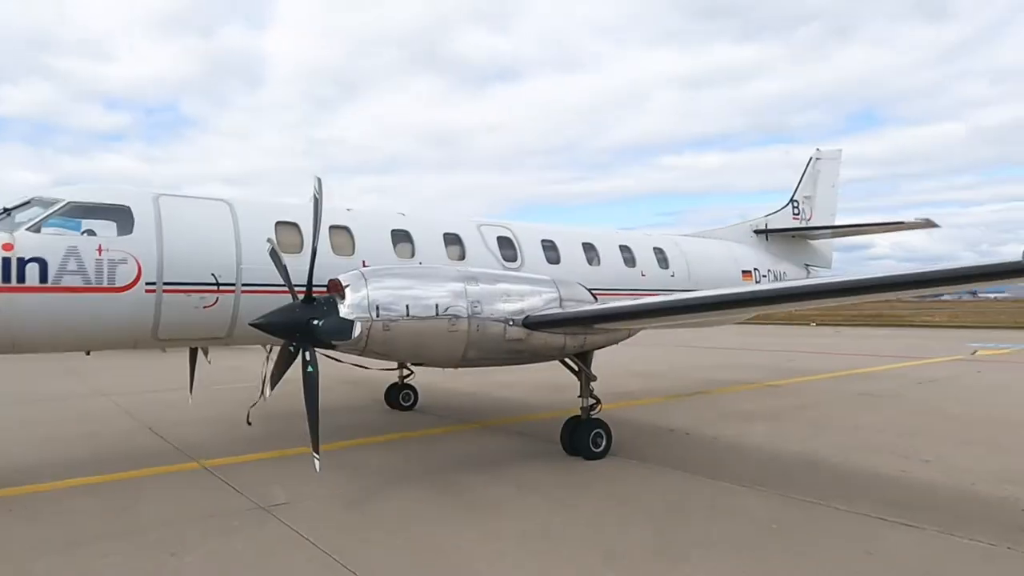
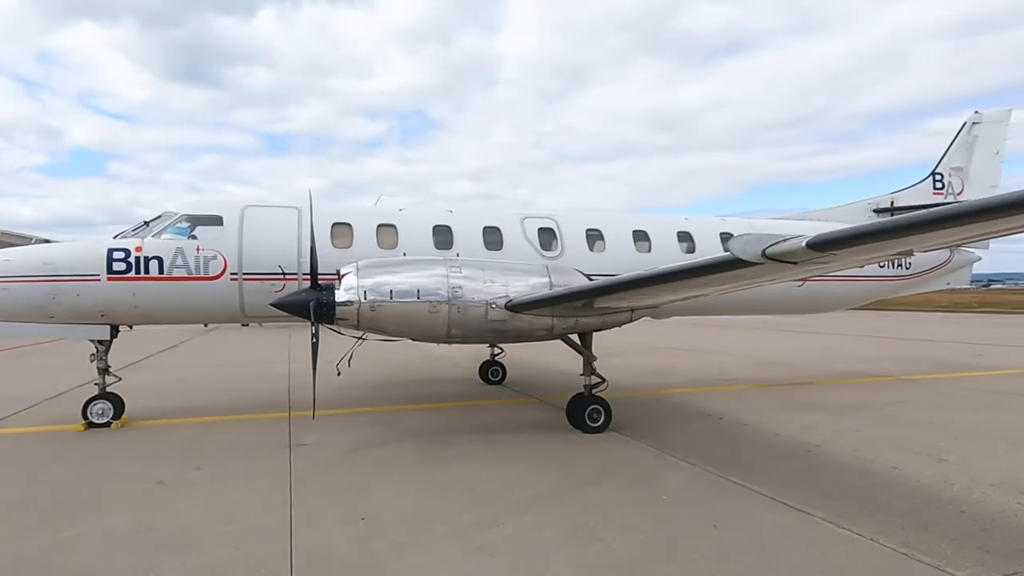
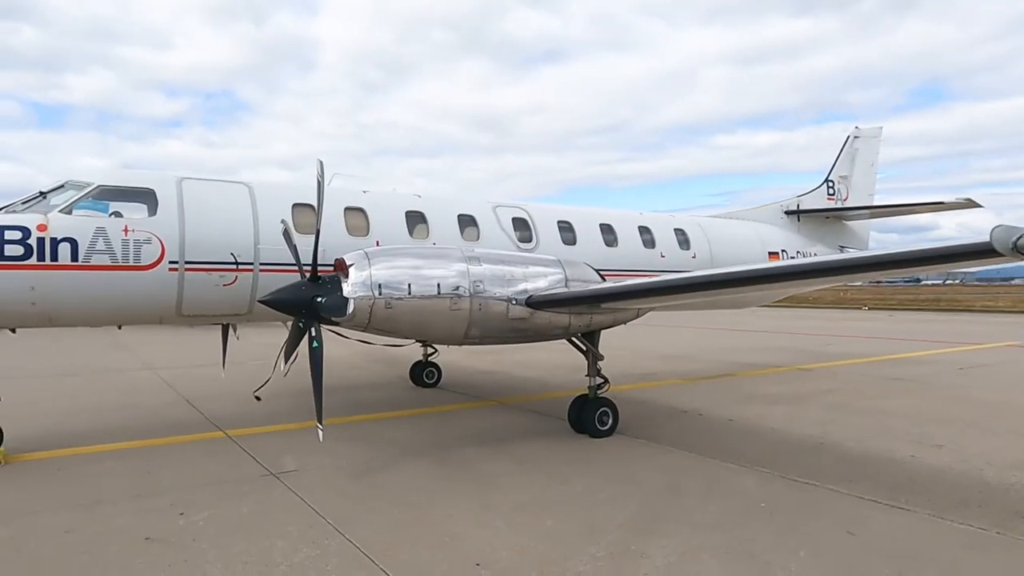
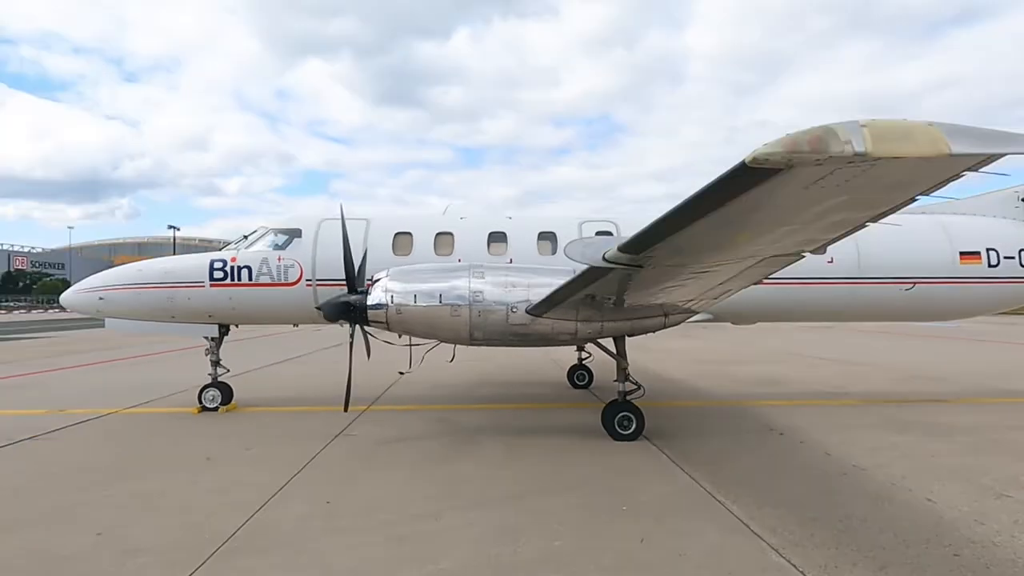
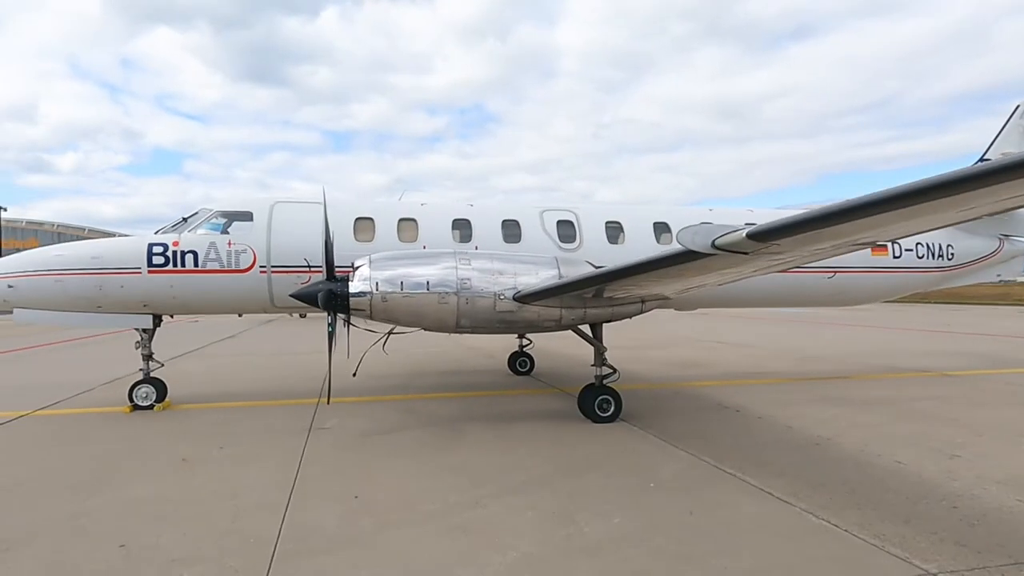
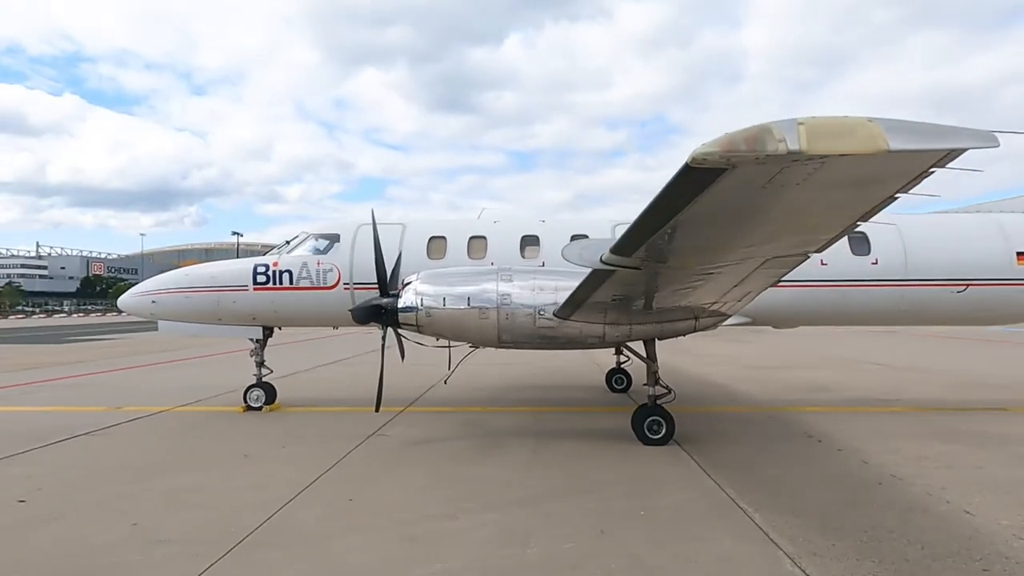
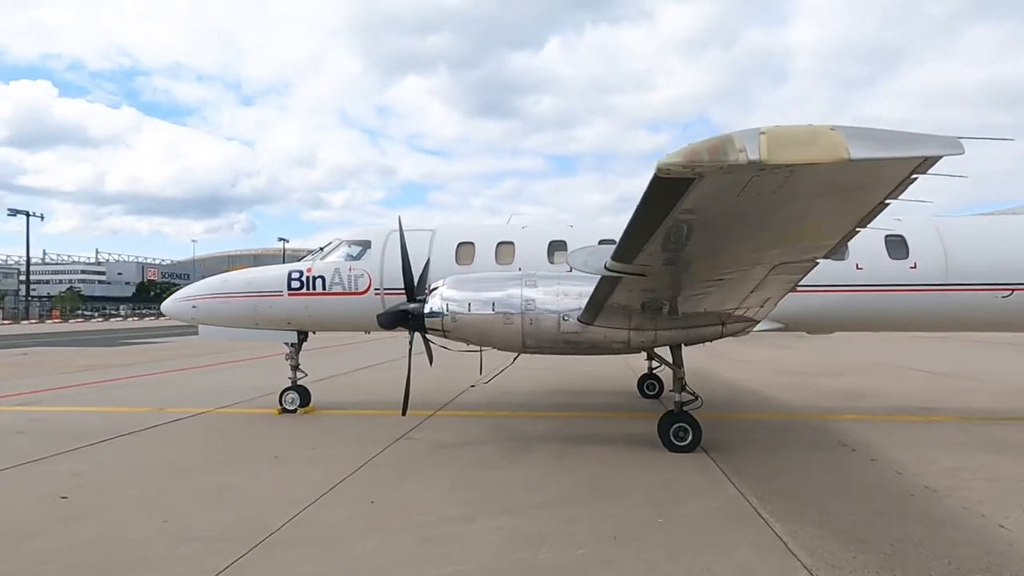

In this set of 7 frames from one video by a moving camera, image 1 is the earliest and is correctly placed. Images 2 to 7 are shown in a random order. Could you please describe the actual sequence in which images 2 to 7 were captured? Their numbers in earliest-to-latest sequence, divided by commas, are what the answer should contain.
3, 2, 5, 4, 6, 7
